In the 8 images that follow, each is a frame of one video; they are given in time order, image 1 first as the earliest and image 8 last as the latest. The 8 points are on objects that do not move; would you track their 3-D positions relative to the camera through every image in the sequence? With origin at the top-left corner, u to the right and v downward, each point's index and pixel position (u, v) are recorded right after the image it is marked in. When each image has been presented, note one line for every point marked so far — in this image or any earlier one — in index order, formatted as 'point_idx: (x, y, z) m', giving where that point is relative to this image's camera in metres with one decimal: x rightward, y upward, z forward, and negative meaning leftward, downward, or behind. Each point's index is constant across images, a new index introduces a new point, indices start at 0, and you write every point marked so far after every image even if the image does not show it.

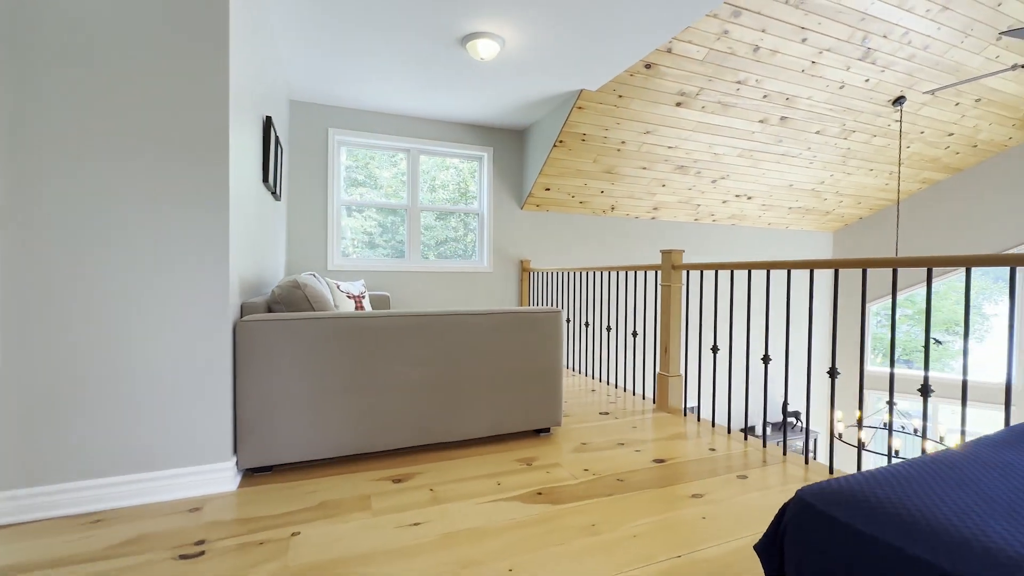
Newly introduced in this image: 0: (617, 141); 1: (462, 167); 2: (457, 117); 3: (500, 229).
0: (+0.9, +1.2, +3.8) m
1: (-0.5, +1.2, +4.3) m
2: (-0.5, +1.5, +4.0) m
3: (-0.1, +0.5, +4.3) m
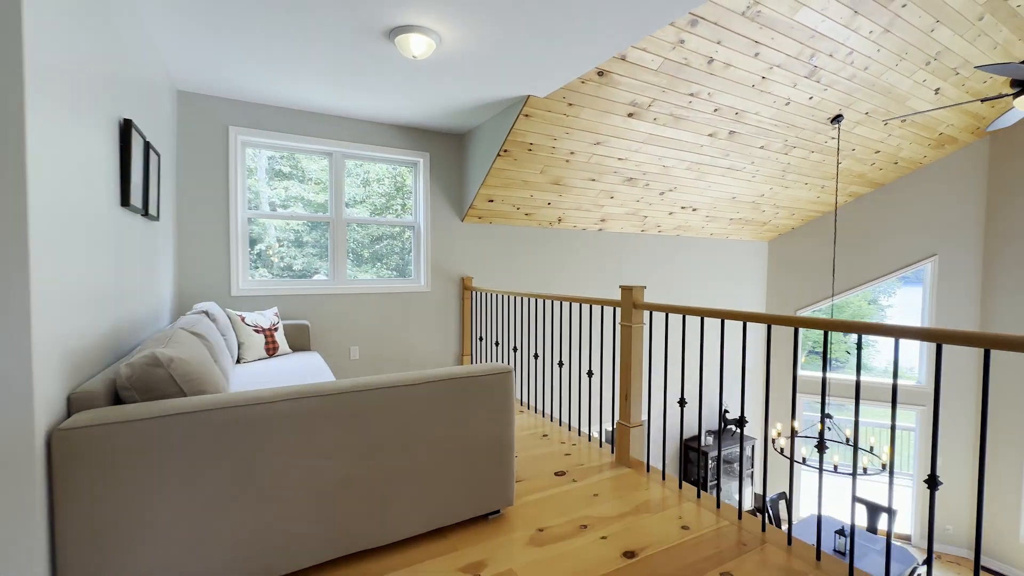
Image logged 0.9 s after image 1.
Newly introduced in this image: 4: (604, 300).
0: (+0.4, +1.1, +3.5) m
1: (-1.0, +1.0, +3.8) m
2: (-1.0, +1.3, +3.5) m
3: (-0.6, +0.4, +3.9) m
4: (+0.5, -0.1, +2.4) m
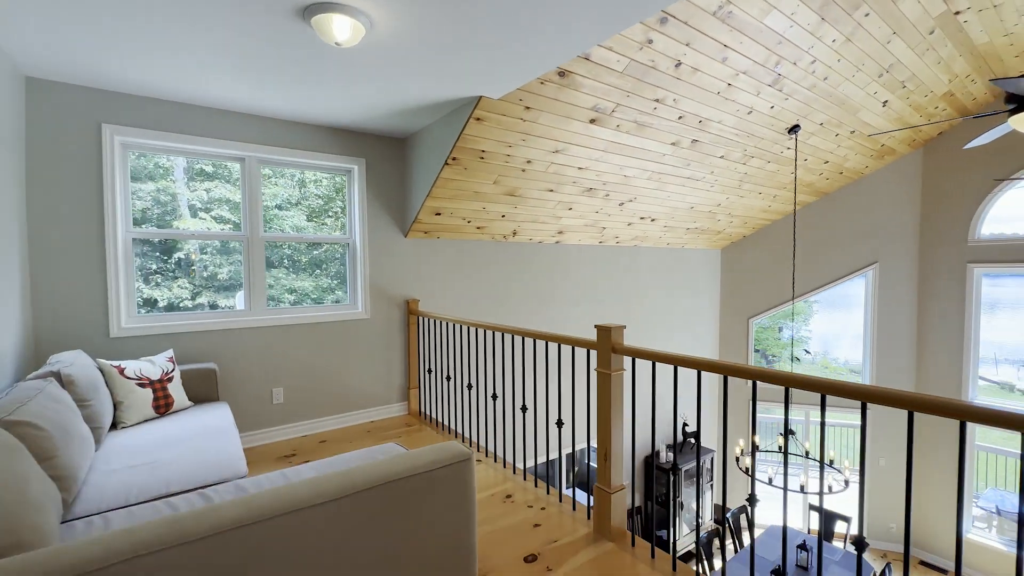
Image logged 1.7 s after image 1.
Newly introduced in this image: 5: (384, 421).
0: (+0.1, +0.9, +3.2) m
1: (-1.4, +0.8, +3.3) m
2: (-1.3, +1.1, +3.0) m
3: (-1.0, +0.2, +3.4) m
4: (+0.3, -0.2, +2.1) m
5: (-1.0, -1.0, +3.4) m
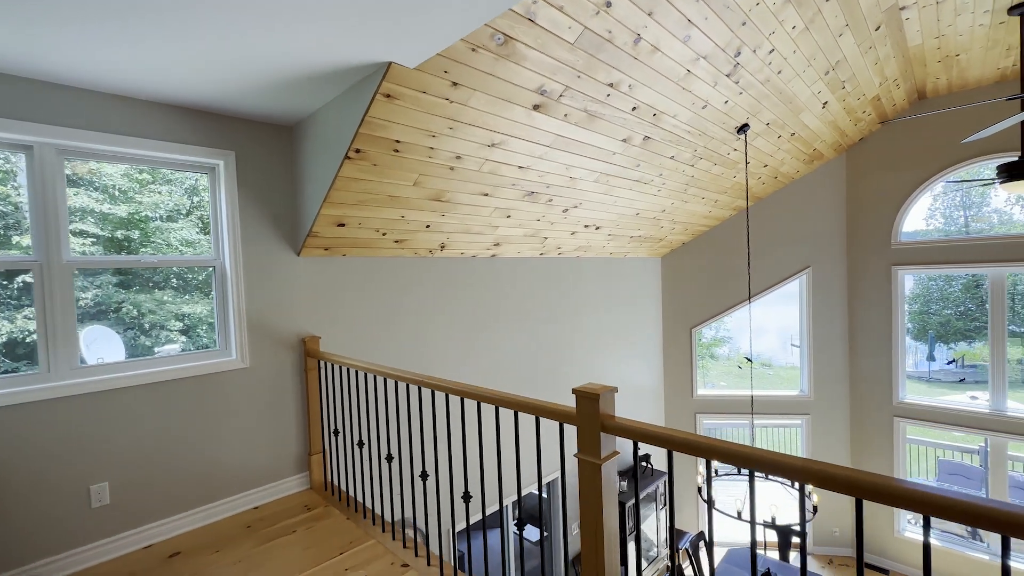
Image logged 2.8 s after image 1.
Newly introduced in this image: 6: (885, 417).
0: (-0.3, +0.7, +2.5) m
1: (-1.8, +0.6, +2.4) m
2: (-1.7, +0.9, +2.1) m
3: (-1.4, 0.0, +2.5) m
4: (+0.1, -0.4, +1.4) m
5: (-1.3, -1.2, +2.5) m
6: (+4.5, -1.6, +5.4) m
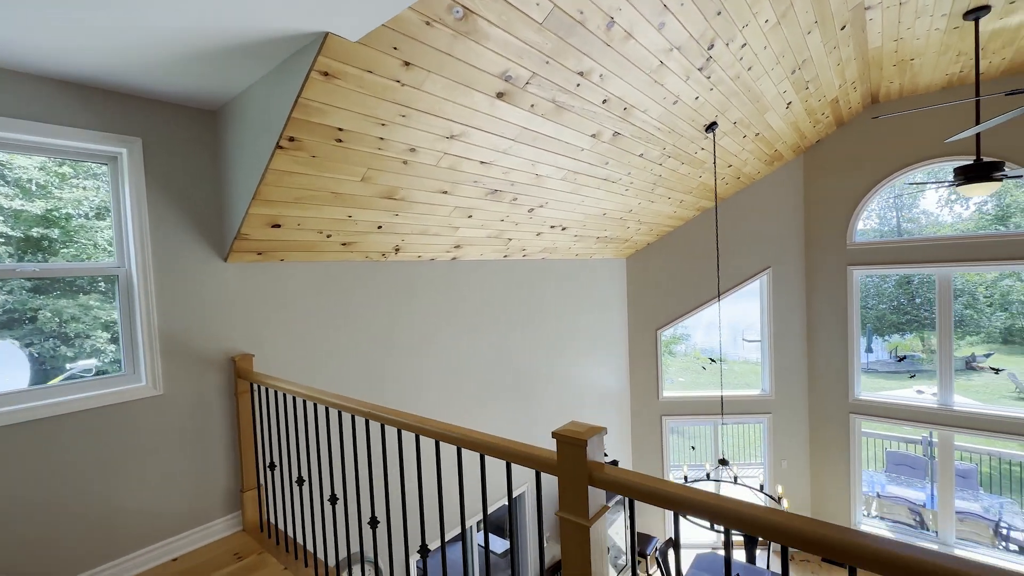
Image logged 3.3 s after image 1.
0: (-0.5, +0.7, +2.2) m
1: (-1.9, +0.5, +2.0) m
2: (-1.9, +0.9, +1.7) m
3: (-1.6, -0.1, +2.2) m
4: (0.0, -0.4, +1.2) m
5: (-1.5, -1.3, +2.2) m
6: (+4.1, -1.5, +5.5) m
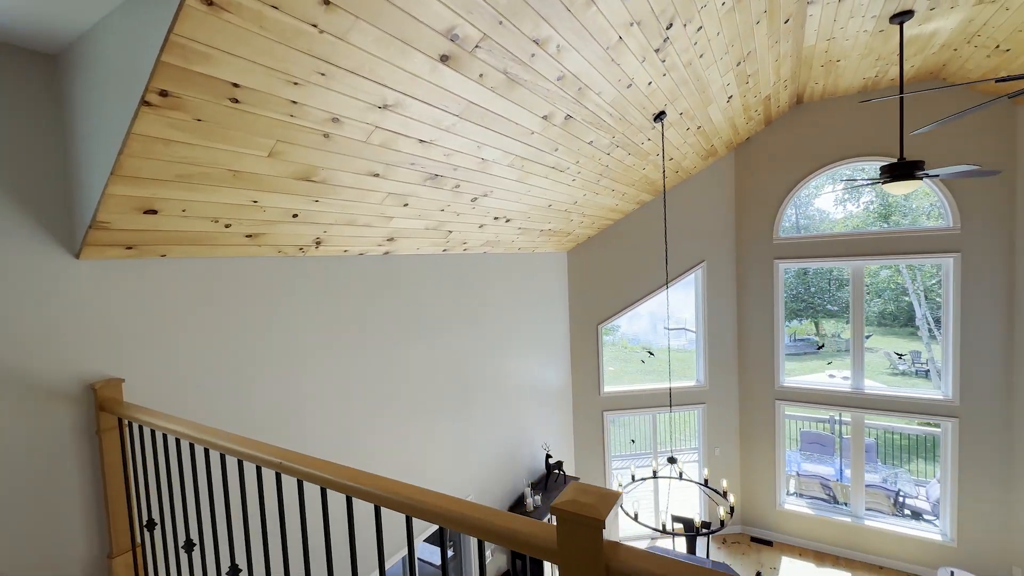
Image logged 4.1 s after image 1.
0: (-0.8, +0.7, +1.8) m
1: (-2.1, +0.5, +1.3) m
2: (-2.0, +0.8, +1.1) m
3: (-1.8, -0.1, +1.6) m
4: (-0.1, -0.4, +0.9) m
5: (-1.7, -1.3, +1.6) m
6: (+3.3, -1.5, +5.8) m
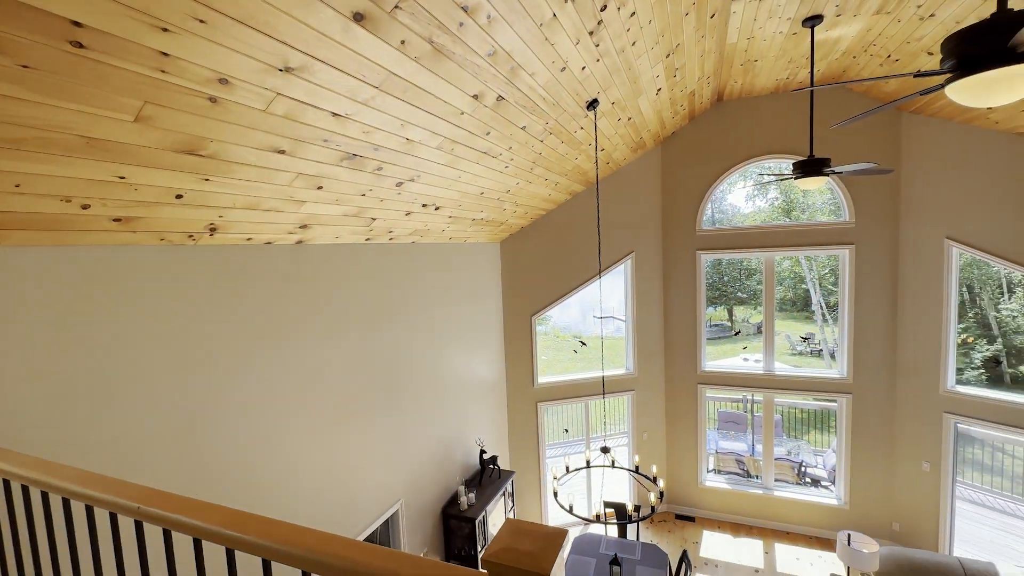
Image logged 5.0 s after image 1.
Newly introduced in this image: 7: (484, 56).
0: (-1.0, +0.7, +1.5) m
1: (-2.3, +0.5, +0.9) m
2: (-2.1, +0.8, +0.6) m
3: (-2.0, -0.1, +1.2) m
4: (-0.2, -0.4, +0.7) m
5: (-1.9, -1.3, +1.2) m
6: (+2.4, -1.3, +6.1) m
7: (-0.1, +1.1, +2.2) m
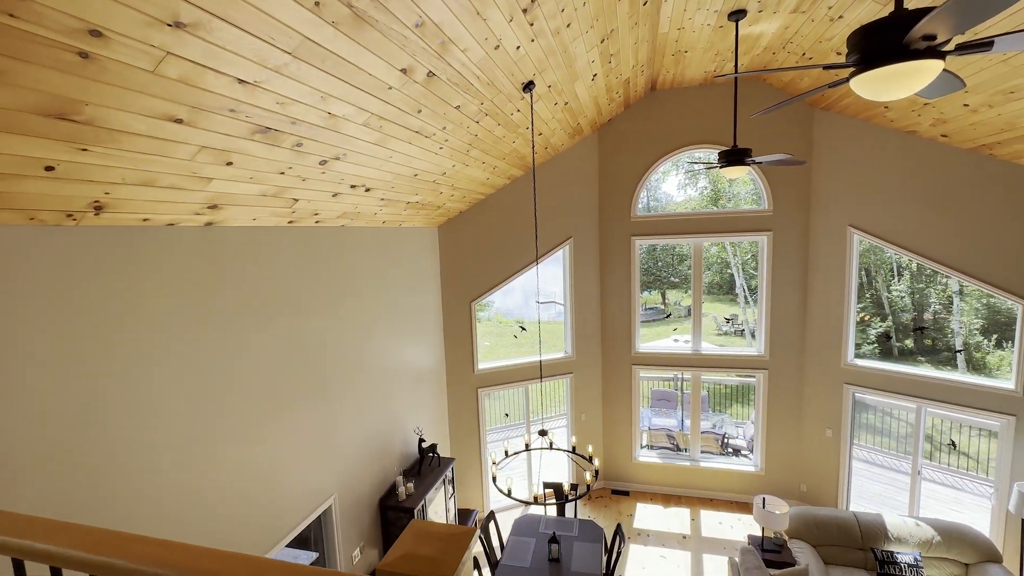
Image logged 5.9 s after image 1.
0: (-1.2, +0.7, +1.3) m
1: (-2.4, +0.5, +0.5) m
2: (-2.2, +0.8, +0.3) m
3: (-2.2, -0.1, +0.9) m
4: (-0.3, -0.4, +0.6) m
5: (-2.1, -1.3, +1.0) m
6: (+1.6, -1.1, +6.3) m
7: (-0.5, +1.2, +2.0) m
